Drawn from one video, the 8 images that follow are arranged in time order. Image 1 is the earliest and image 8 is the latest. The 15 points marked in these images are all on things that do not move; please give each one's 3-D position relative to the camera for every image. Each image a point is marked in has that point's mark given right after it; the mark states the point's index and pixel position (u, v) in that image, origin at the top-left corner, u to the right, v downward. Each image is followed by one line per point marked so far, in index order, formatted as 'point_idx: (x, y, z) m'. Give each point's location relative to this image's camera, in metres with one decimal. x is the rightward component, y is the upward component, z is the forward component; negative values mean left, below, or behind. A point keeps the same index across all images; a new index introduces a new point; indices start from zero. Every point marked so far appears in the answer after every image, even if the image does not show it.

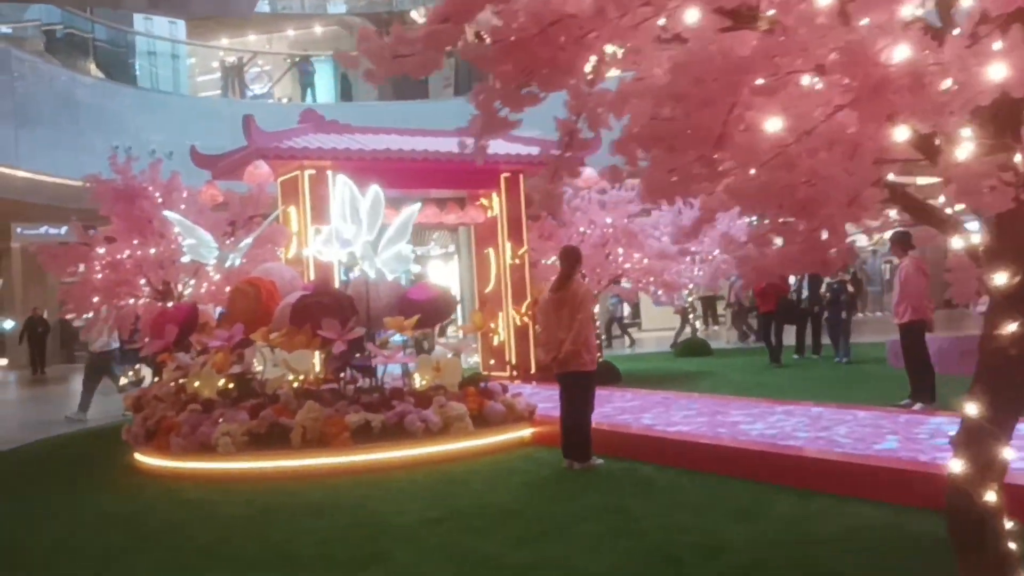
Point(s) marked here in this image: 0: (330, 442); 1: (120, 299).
0: (-1.1, -0.9, +5.9) m
1: (-3.3, -0.1, +8.2) m
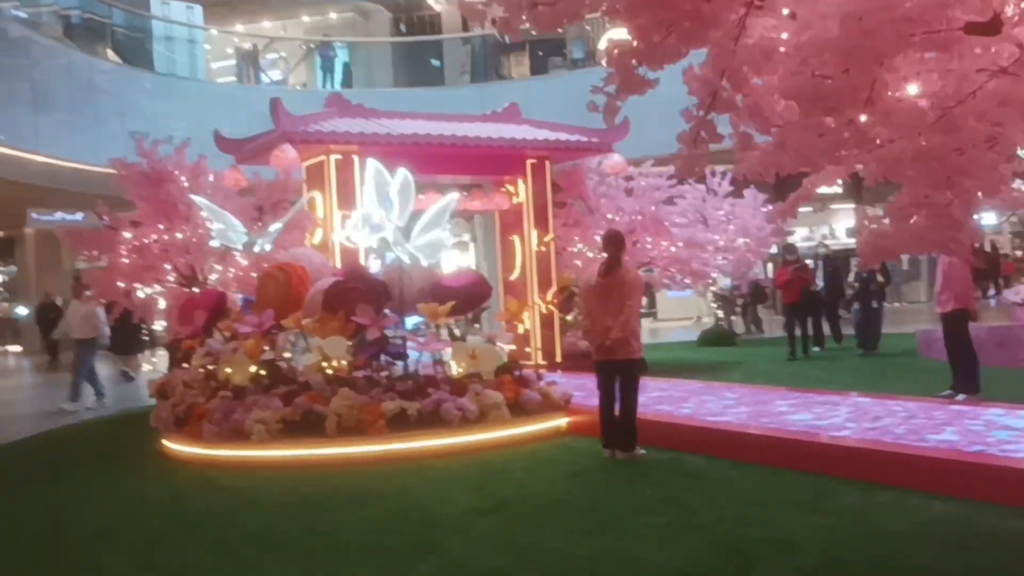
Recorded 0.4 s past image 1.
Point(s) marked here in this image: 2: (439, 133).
0: (-0.9, -0.9, +5.8) m
1: (-3.0, 0.0, +8.1) m
2: (-0.7, +1.5, +9.1) m
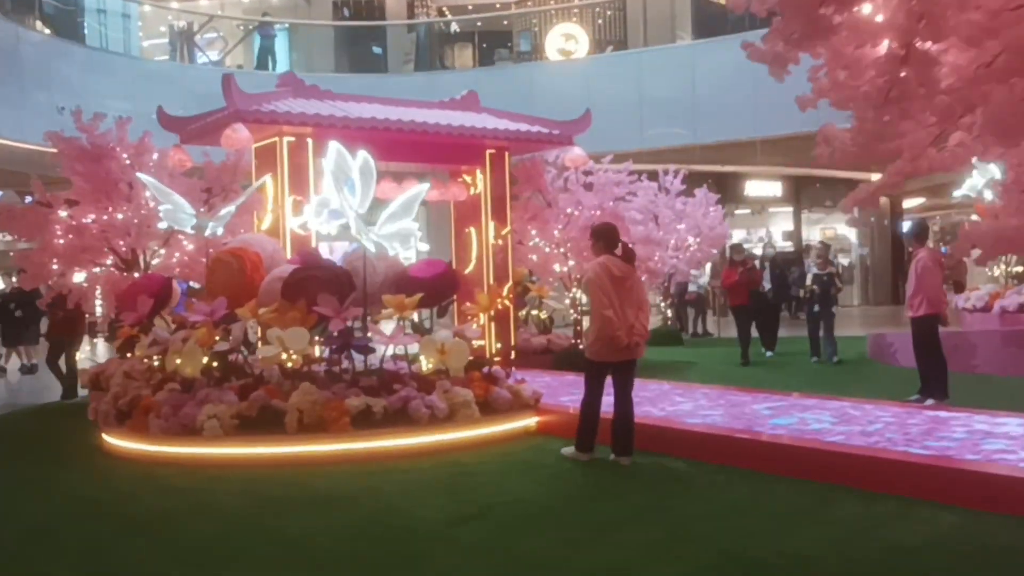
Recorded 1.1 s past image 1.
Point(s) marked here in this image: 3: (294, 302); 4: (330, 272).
0: (-1.0, -0.8, +5.4) m
1: (-3.3, +0.2, +7.6) m
2: (-1.0, +1.5, +8.8) m
3: (-1.3, -0.1, +5.9) m
4: (-1.1, +0.1, +6.0) m
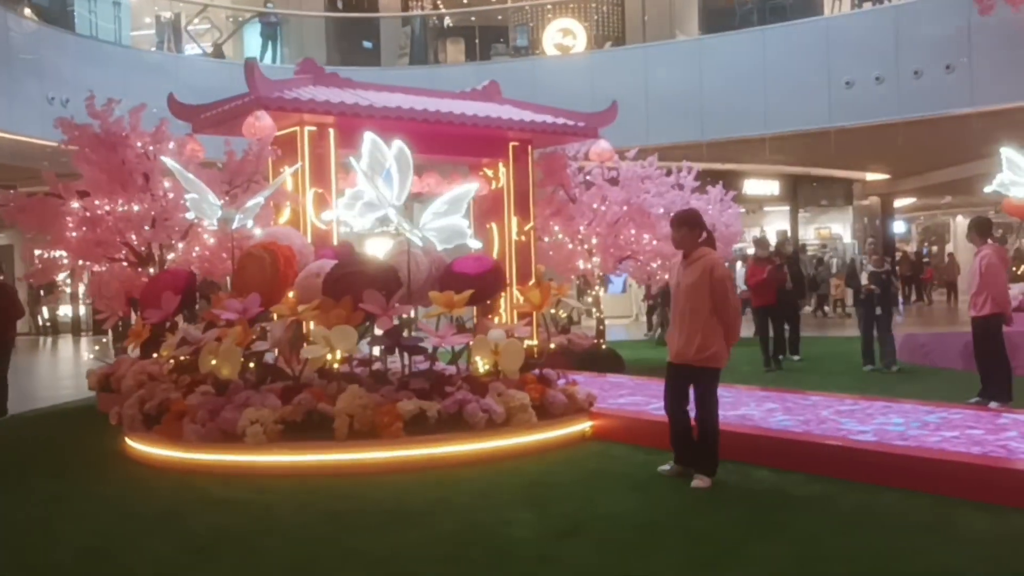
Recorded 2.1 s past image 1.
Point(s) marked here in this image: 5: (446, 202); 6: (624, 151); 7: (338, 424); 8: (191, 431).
0: (-0.7, -0.8, +5.1) m
1: (-3.1, +0.2, +7.1) m
2: (-0.8, +1.6, +8.4) m
3: (-1.0, -0.1, +5.5) m
4: (-0.8, +0.1, +5.6) m
5: (-0.4, +0.5, +6.0) m
6: (+2.0, +2.3, +16.0) m
7: (-0.9, -0.7, +5.0) m
8: (-1.7, -0.8, +5.2) m
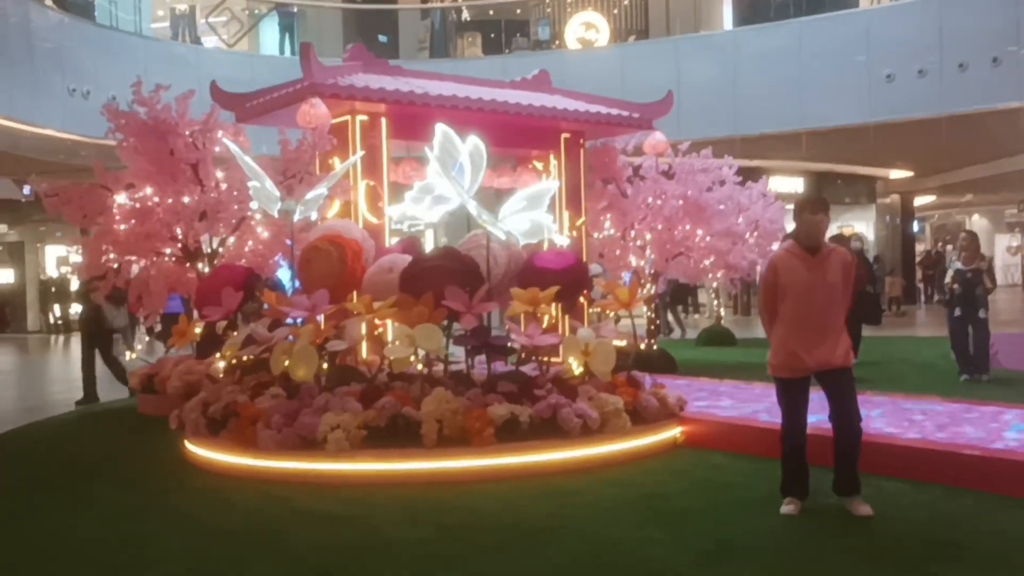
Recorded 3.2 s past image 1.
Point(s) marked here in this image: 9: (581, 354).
0: (-0.2, -0.7, +4.7) m
1: (-2.6, +0.2, +6.8) m
2: (-0.3, +1.6, +8.0) m
3: (-0.5, -0.1, +5.2) m
4: (-0.3, +0.1, +5.2) m
5: (+0.1, +0.5, +5.7) m
6: (+2.5, +2.3, +15.6) m
7: (-0.4, -0.7, +4.7) m
8: (-1.2, -0.7, +4.9) m
9: (+0.4, -0.3, +5.2) m
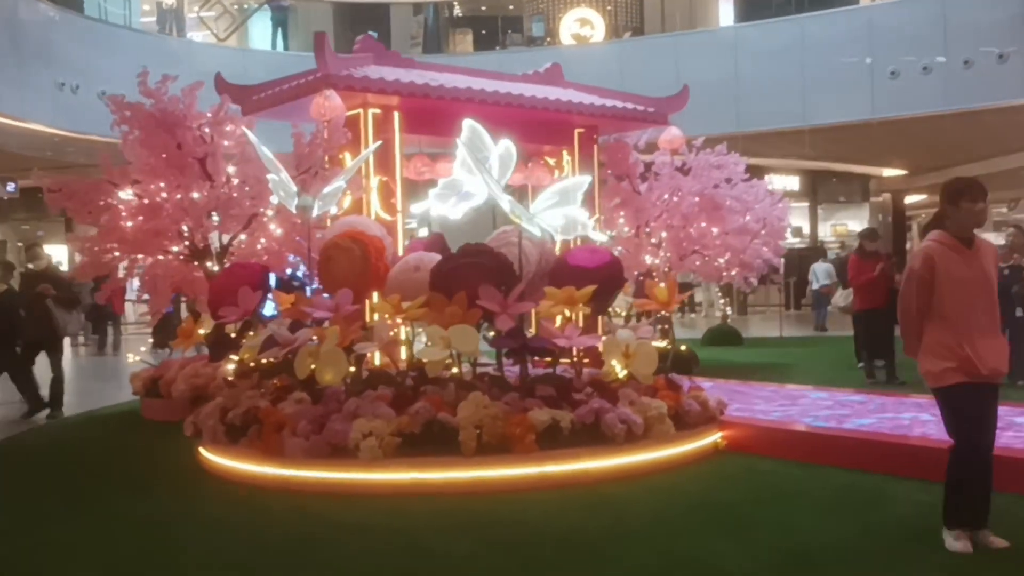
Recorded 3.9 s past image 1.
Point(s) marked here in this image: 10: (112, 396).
0: (0.0, -0.7, +4.5) m
1: (-2.4, +0.2, +6.5) m
2: (-0.1, +1.6, +7.8) m
3: (-0.3, 0.0, +4.9) m
4: (-0.1, +0.2, +5.0) m
5: (+0.3, +0.5, +5.5) m
6: (+2.5, +2.3, +15.4) m
7: (-0.2, -0.7, +4.4) m
8: (-1.0, -0.7, +4.6) m
9: (+0.6, -0.3, +4.9) m
10: (-3.8, -1.0, +9.2) m
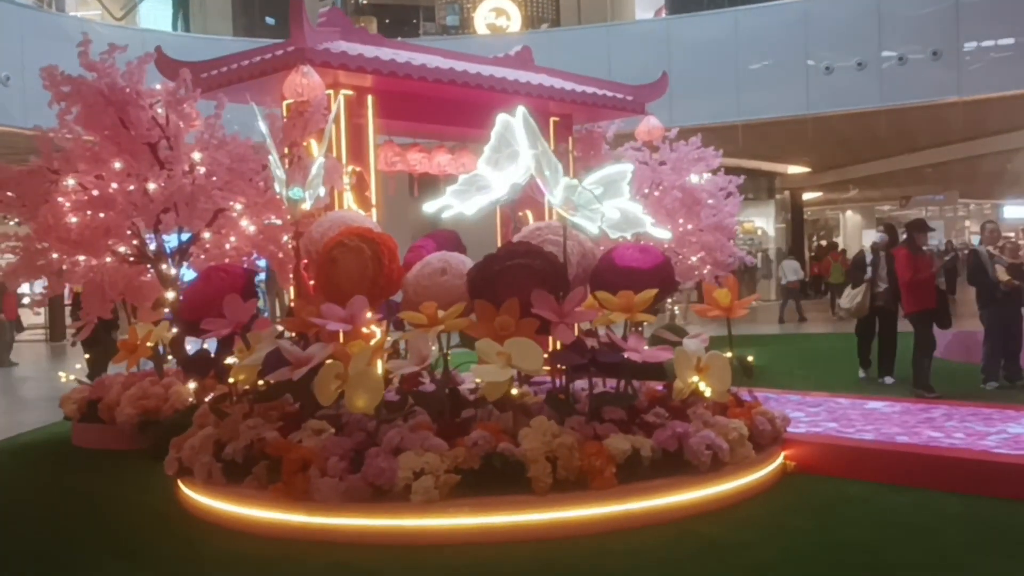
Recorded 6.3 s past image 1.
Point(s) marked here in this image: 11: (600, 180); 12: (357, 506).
0: (+0.3, -0.8, +3.8) m
1: (-2.3, +0.2, +5.5) m
2: (-0.3, +1.6, +7.1) m
3: (-0.1, -0.1, +4.2) m
4: (+0.1, +0.1, +4.3) m
5: (+0.4, +0.5, +4.8) m
6: (+1.3, +2.4, +15.0) m
7: (+0.1, -0.7, +3.7) m
8: (-0.7, -0.8, +3.8) m
9: (+0.8, -0.4, +4.3) m
10: (-4.0, -1.1, +8.0) m
11: (+0.4, +0.5, +4.8) m
12: (-0.6, -0.9, +3.7) m
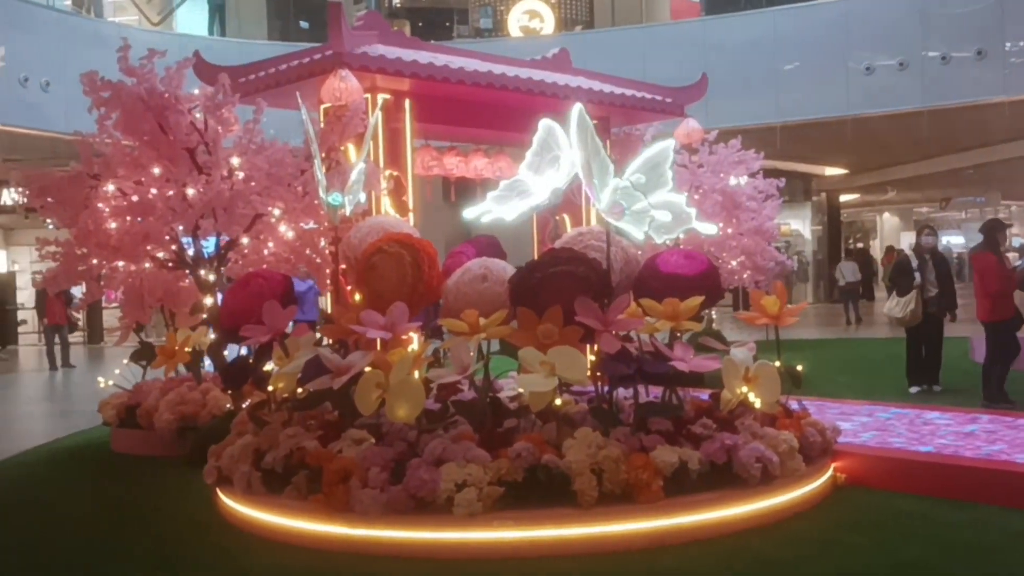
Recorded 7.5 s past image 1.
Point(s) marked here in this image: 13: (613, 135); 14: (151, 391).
0: (+0.5, -0.8, +3.7) m
1: (-2.1, +0.2, +5.5) m
2: (0.0, +1.5, +7.0) m
3: (+0.1, -0.1, +4.1) m
4: (+0.3, +0.1, +4.2) m
5: (+0.6, +0.5, +4.7) m
6: (+1.9, +2.3, +14.8) m
7: (+0.3, -0.7, +3.7) m
8: (-0.6, -0.8, +3.7) m
9: (+1.0, -0.4, +4.2) m
10: (-3.7, -1.1, +8.0) m
11: (+0.6, +0.5, +4.7) m
12: (-0.4, -0.9, +3.7) m
13: (+0.9, +1.3, +8.6) m
14: (-2.3, -0.7, +6.2) m
